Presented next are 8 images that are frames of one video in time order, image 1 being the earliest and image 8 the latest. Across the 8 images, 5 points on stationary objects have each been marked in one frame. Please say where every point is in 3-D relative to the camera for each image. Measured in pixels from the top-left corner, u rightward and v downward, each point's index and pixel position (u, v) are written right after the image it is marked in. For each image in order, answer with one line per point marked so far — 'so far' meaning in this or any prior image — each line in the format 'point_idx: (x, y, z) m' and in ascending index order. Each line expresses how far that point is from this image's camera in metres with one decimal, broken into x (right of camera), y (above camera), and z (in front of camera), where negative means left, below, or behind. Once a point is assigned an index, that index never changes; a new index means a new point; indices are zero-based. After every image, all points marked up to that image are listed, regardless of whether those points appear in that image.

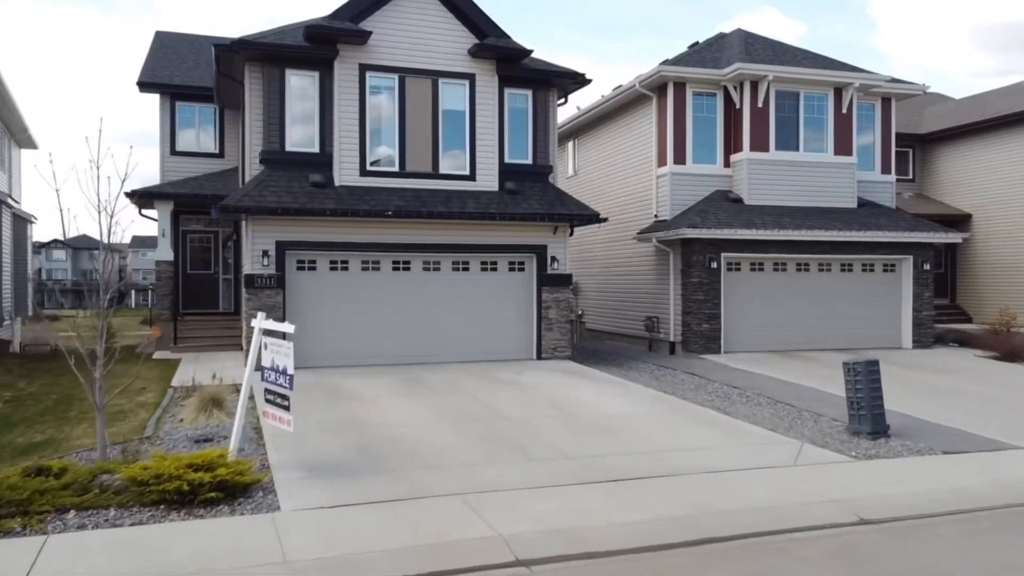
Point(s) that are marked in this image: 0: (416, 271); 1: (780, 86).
0: (-1.7, +0.3, +13.8) m
1: (+5.6, +4.2, +16.4) m
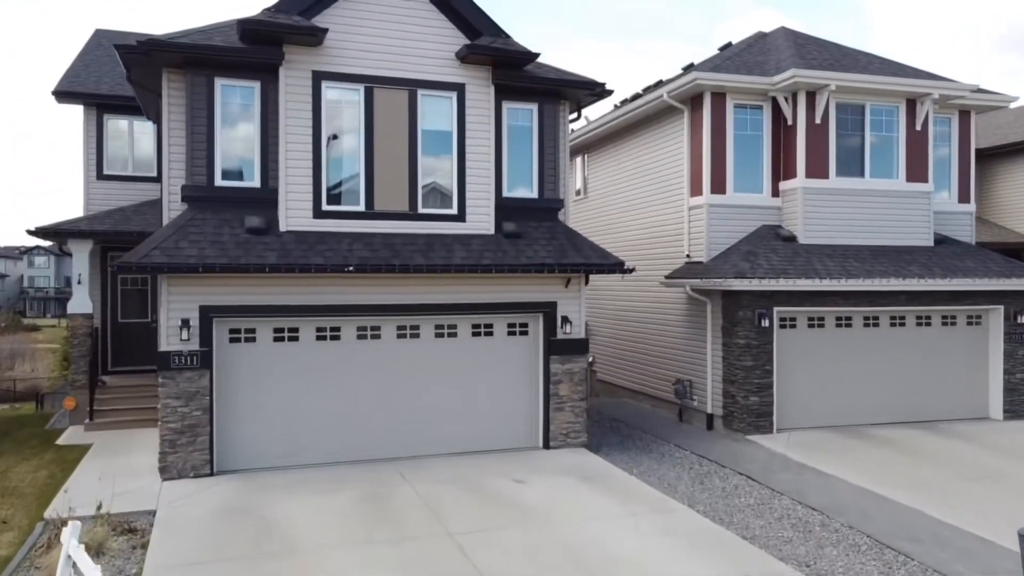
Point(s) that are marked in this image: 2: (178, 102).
0: (-1.7, -0.7, +10.6) m
1: (+5.6, +3.2, +13.3) m
2: (-4.3, +2.4, +10.1) m
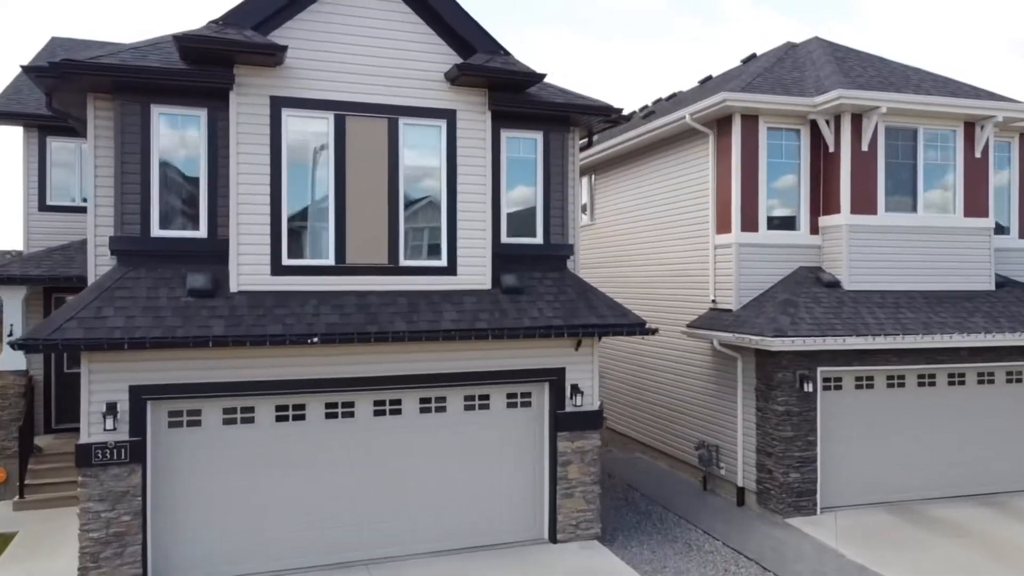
0: (-1.7, -1.4, +8.9) m
1: (+5.6, +2.4, +11.6) m
2: (-4.3, +1.6, +8.3) m
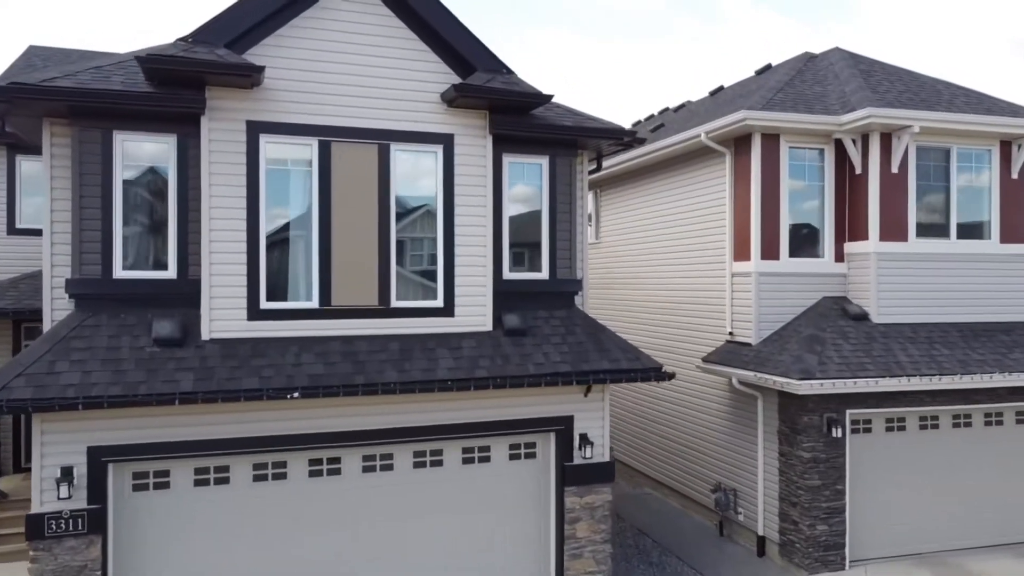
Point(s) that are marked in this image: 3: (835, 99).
0: (-1.6, -1.9, +8.0) m
1: (+5.6, +2.0, +10.7) m
2: (-4.2, +1.2, +7.4) m
3: (+4.6, +2.7, +11.2) m
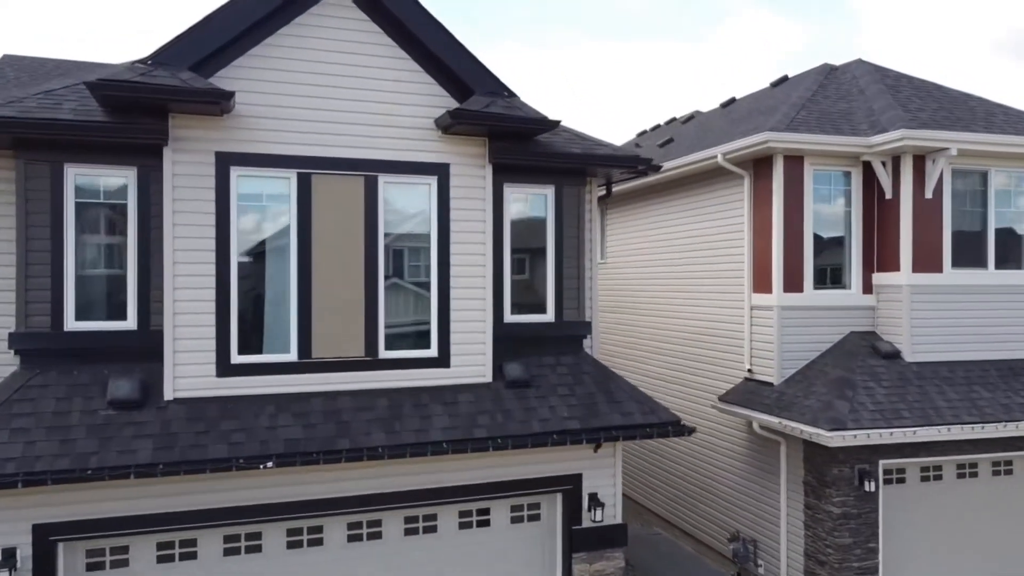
0: (-1.6, -2.3, +7.2) m
1: (+5.6, +1.6, +9.9) m
2: (-4.2, +0.7, +6.6) m
3: (+4.6, +2.2, +10.4) m
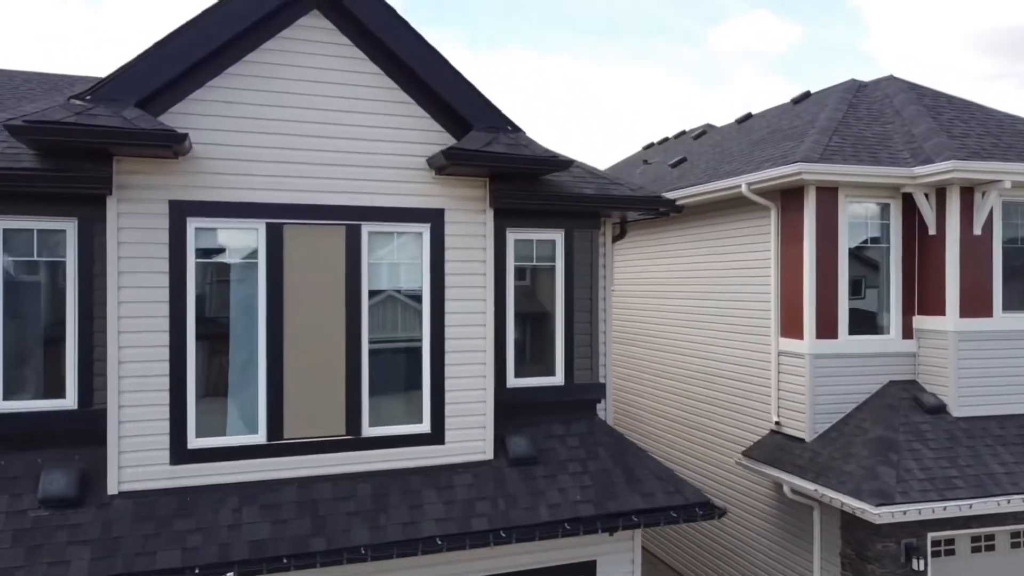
0: (-1.6, -2.8, +6.2) m
1: (+5.6, +1.0, +8.9) m
2: (-4.2, +0.2, +5.6) m
3: (+4.6, +1.7, +9.4) m
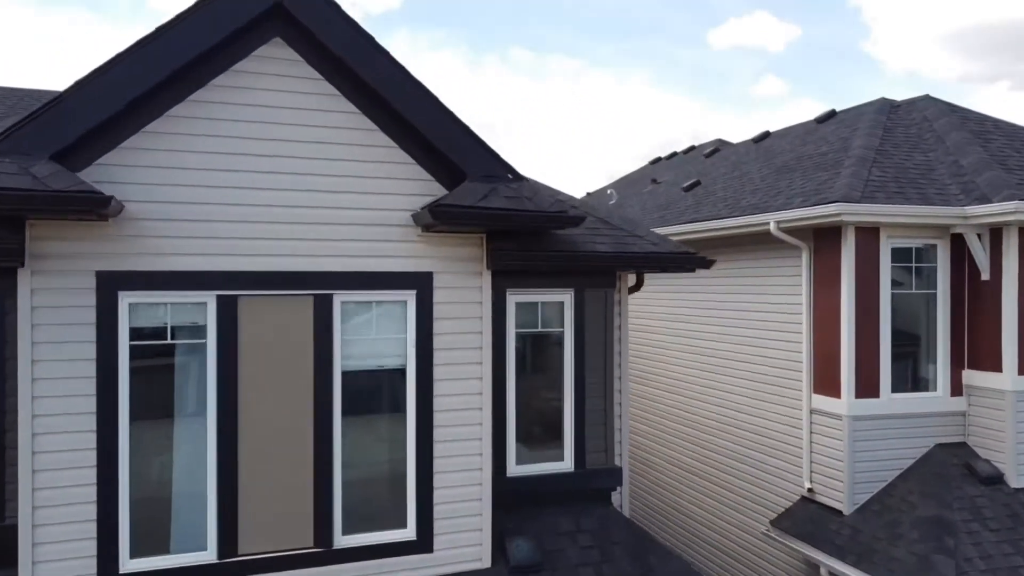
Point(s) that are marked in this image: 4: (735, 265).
0: (-1.6, -3.4, +5.2) m
1: (+5.7, +0.5, +7.9) m
2: (-4.2, -0.3, +4.6) m
3: (+4.7, +1.2, +8.4) m
4: (+2.8, +0.3, +9.8) m
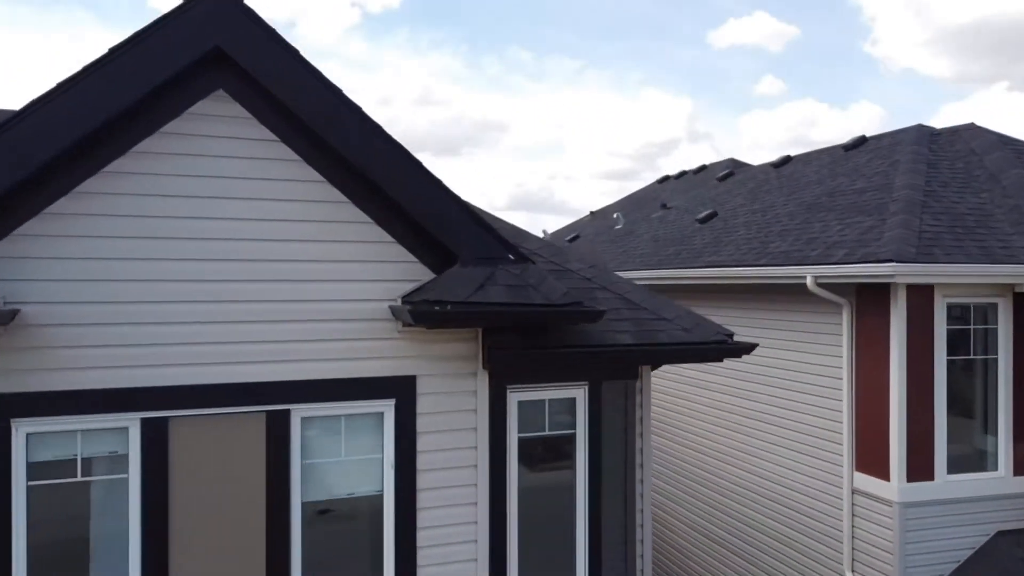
0: (-1.6, -4.0, +4.1) m
1: (+5.7, -0.1, +6.9) m
2: (-4.2, -0.9, +3.5) m
3: (+4.7, +0.6, +7.4) m
4: (+2.8, -0.3, +8.7) m
